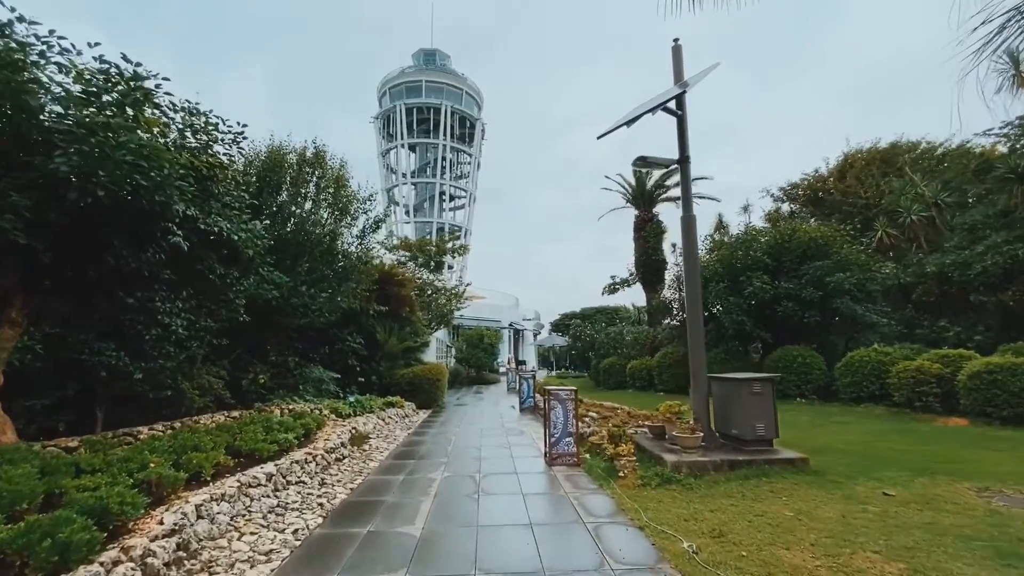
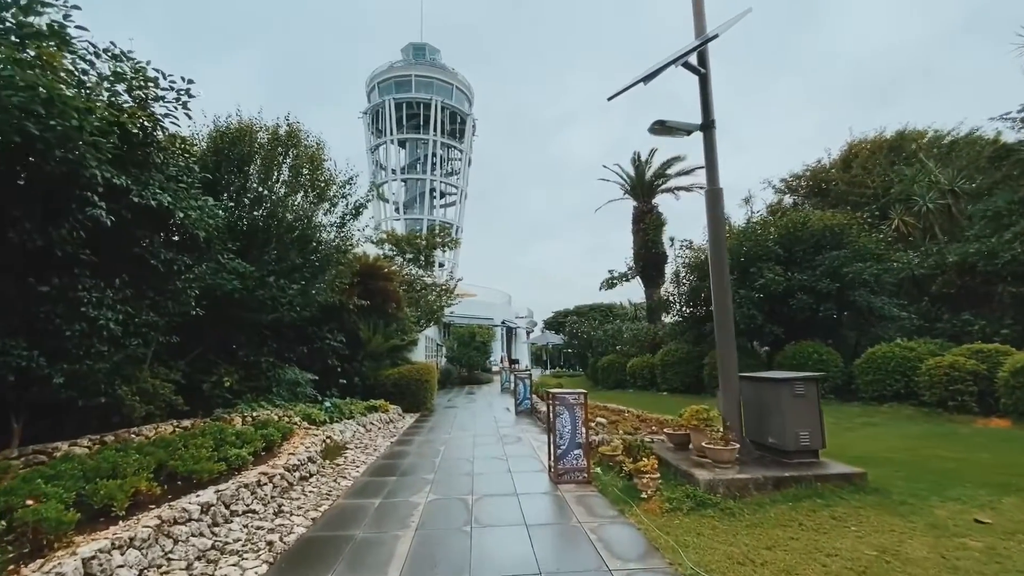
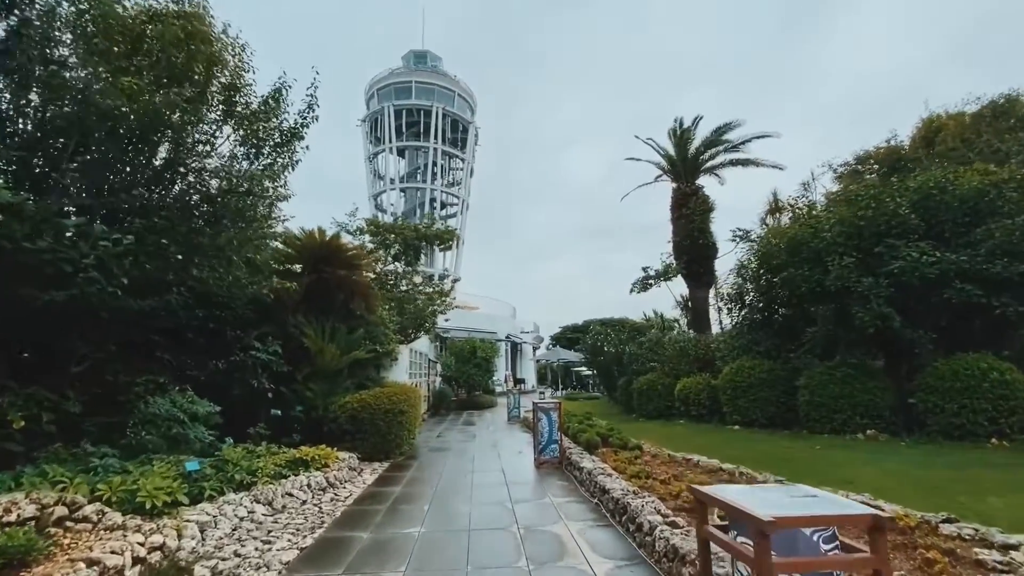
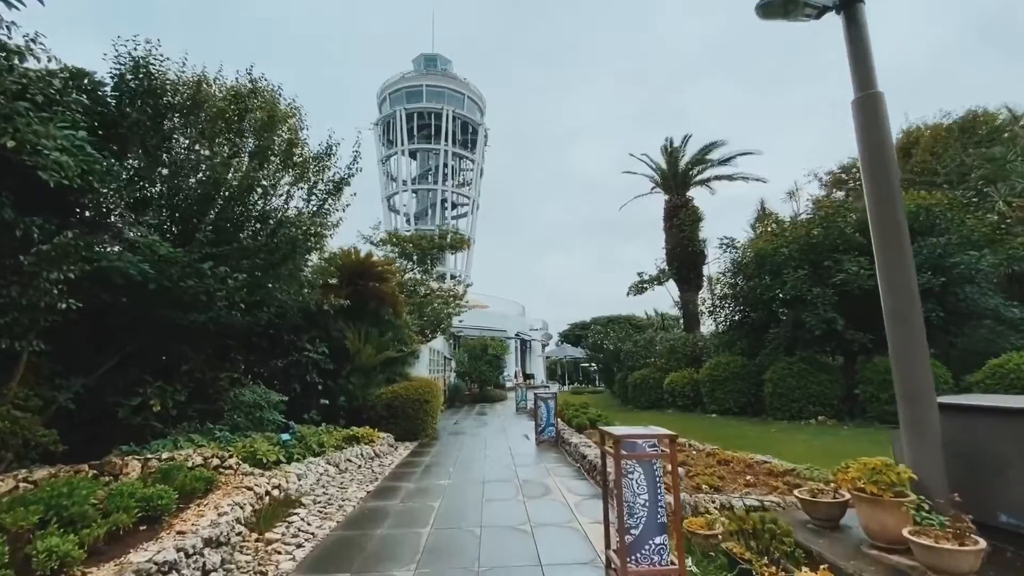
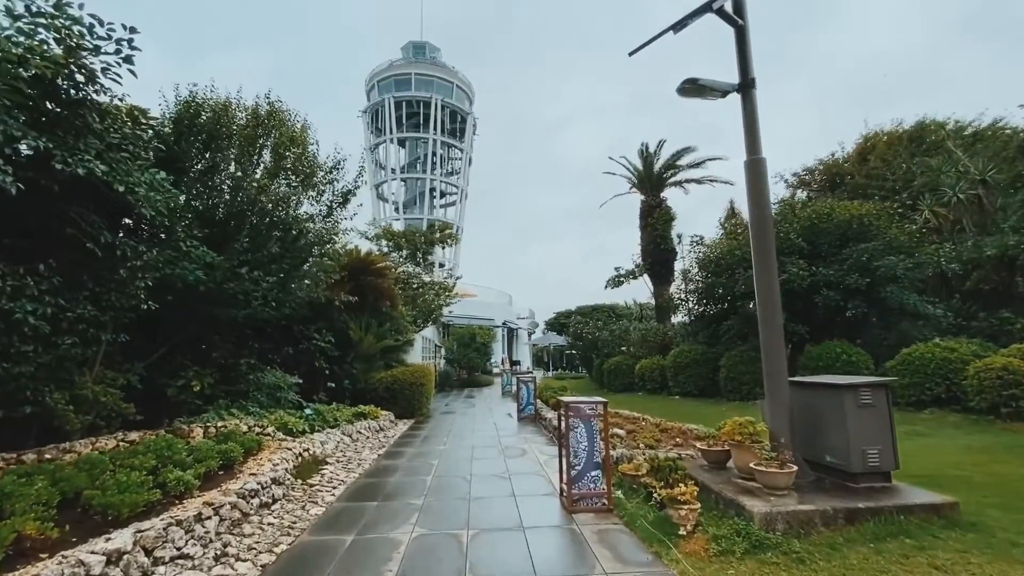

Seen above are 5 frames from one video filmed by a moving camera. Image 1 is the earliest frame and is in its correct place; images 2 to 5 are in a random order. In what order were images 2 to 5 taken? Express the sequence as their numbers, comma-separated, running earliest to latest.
2, 5, 4, 3
